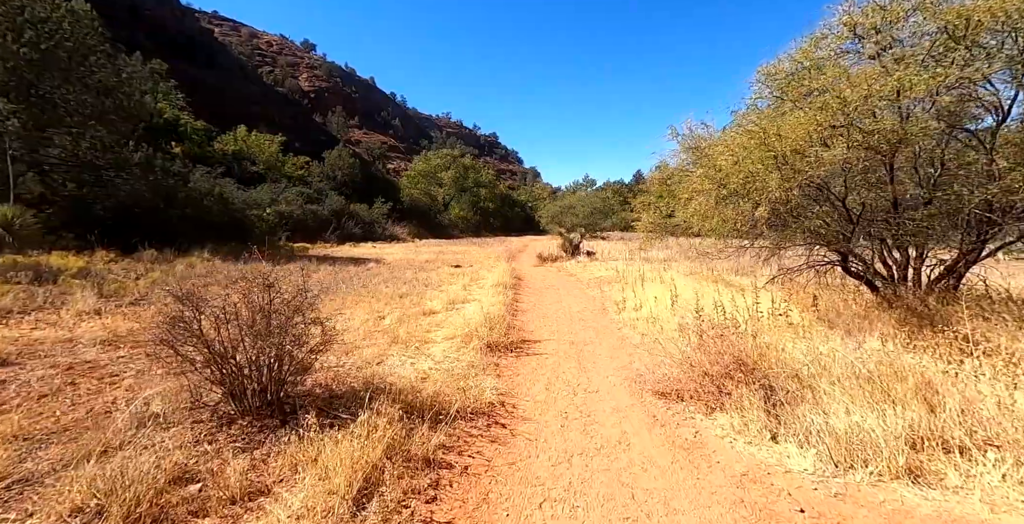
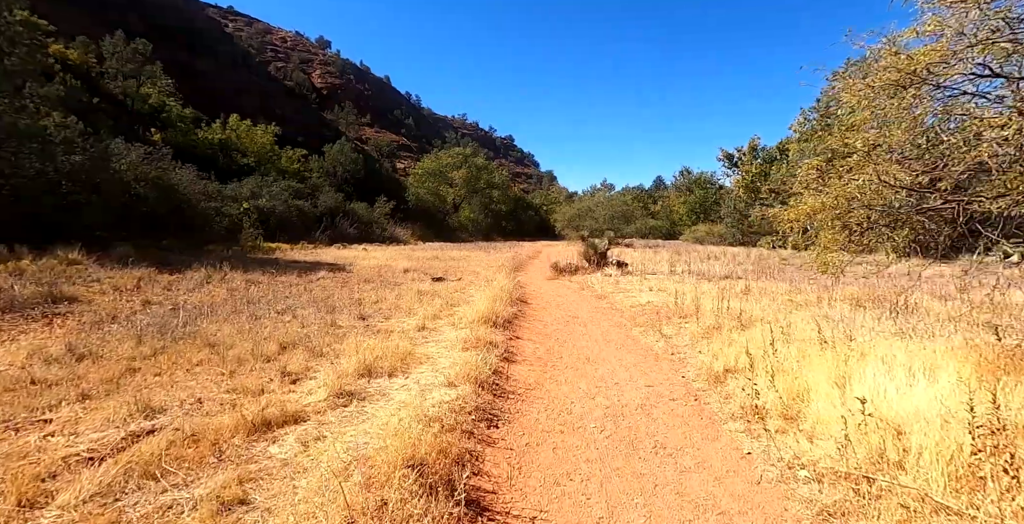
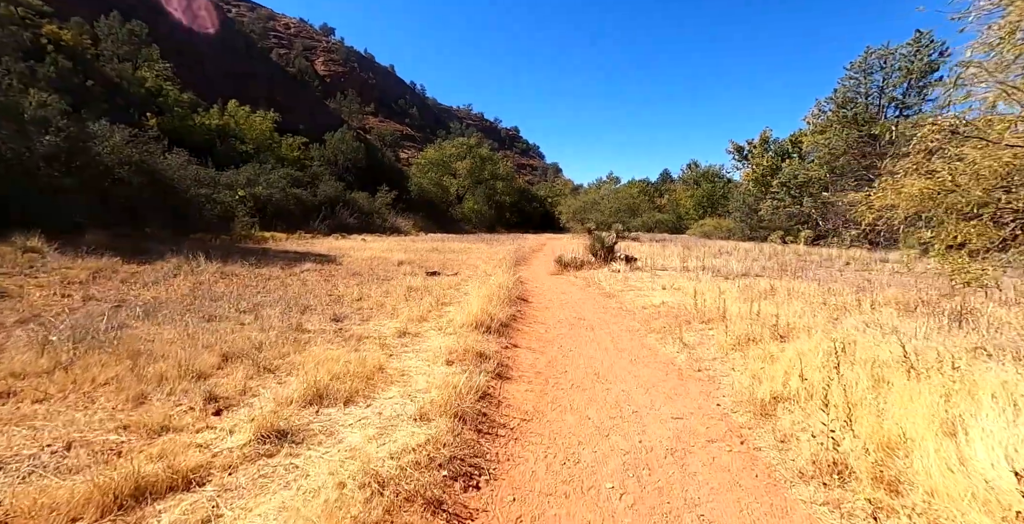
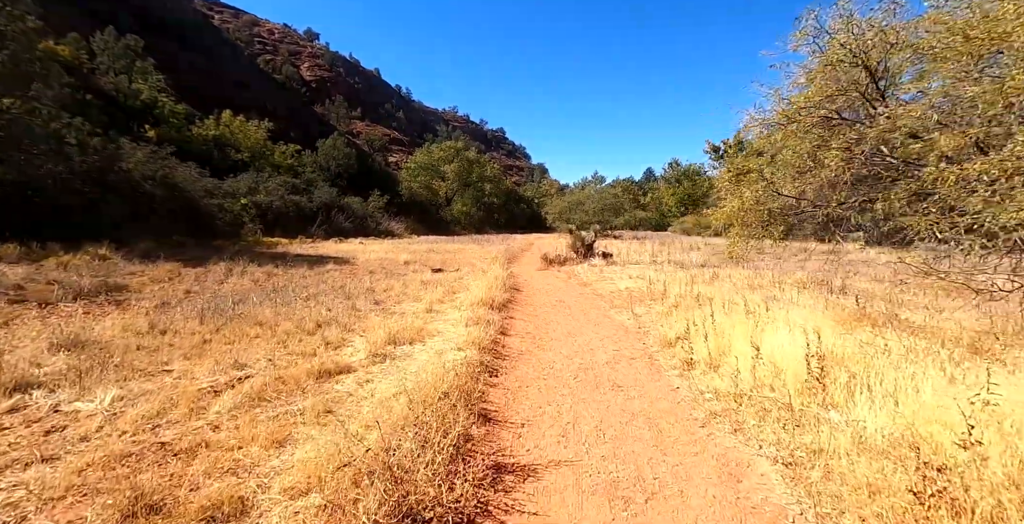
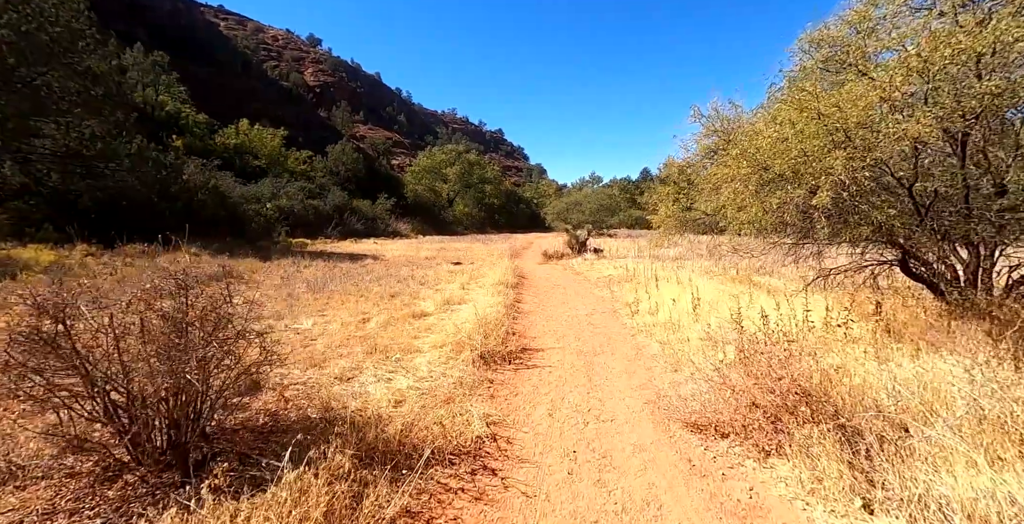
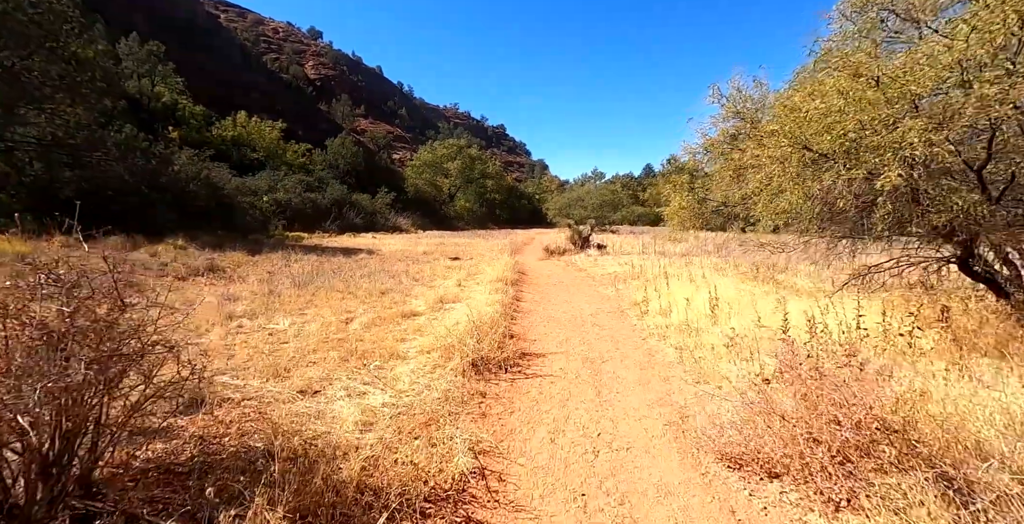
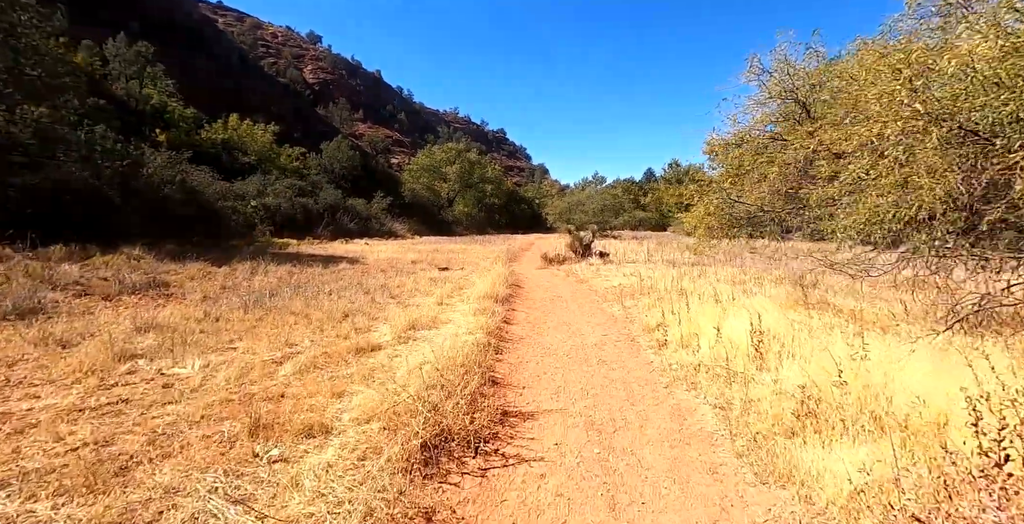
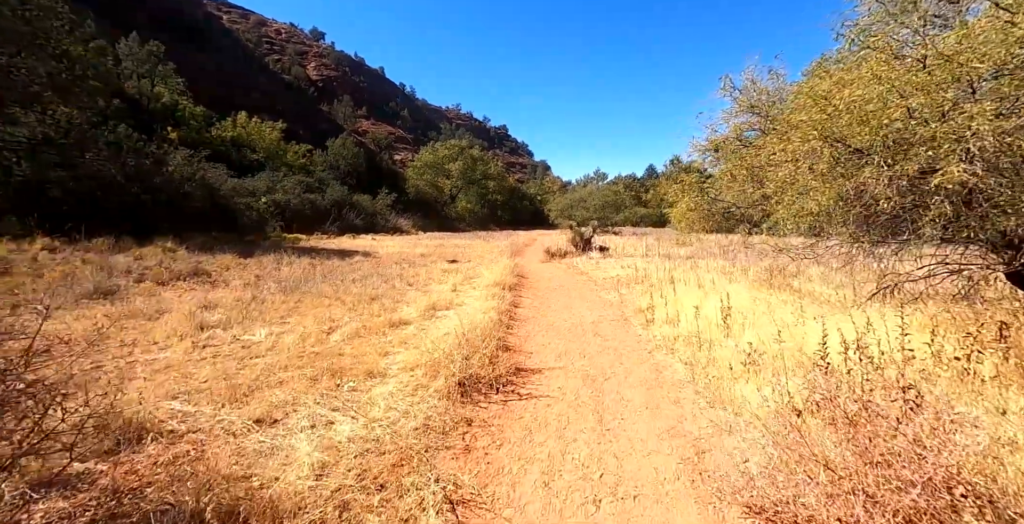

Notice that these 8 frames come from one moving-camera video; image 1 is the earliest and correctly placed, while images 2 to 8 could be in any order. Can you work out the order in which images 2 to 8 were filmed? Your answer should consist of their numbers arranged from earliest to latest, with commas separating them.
5, 6, 8, 7, 4, 2, 3
